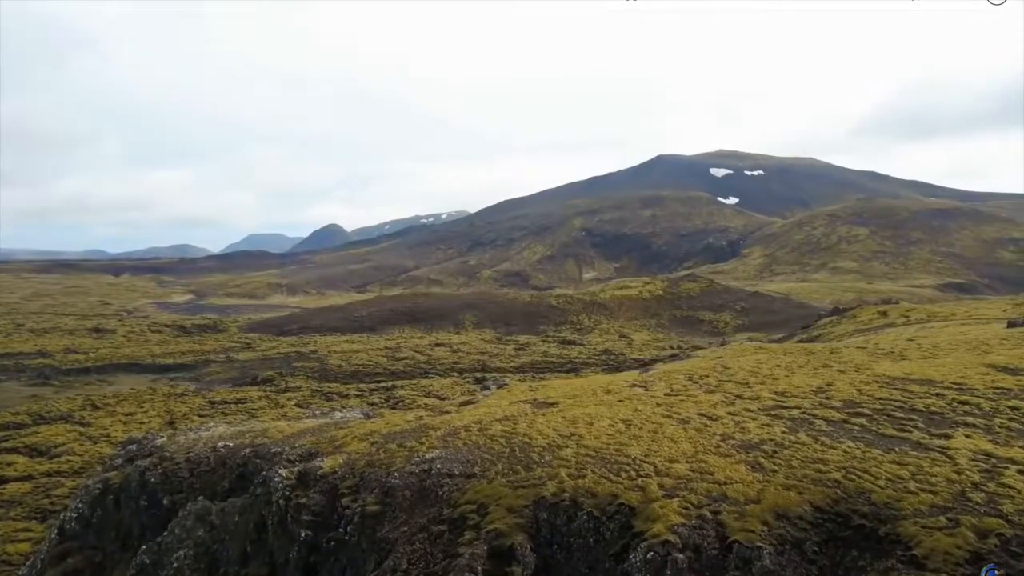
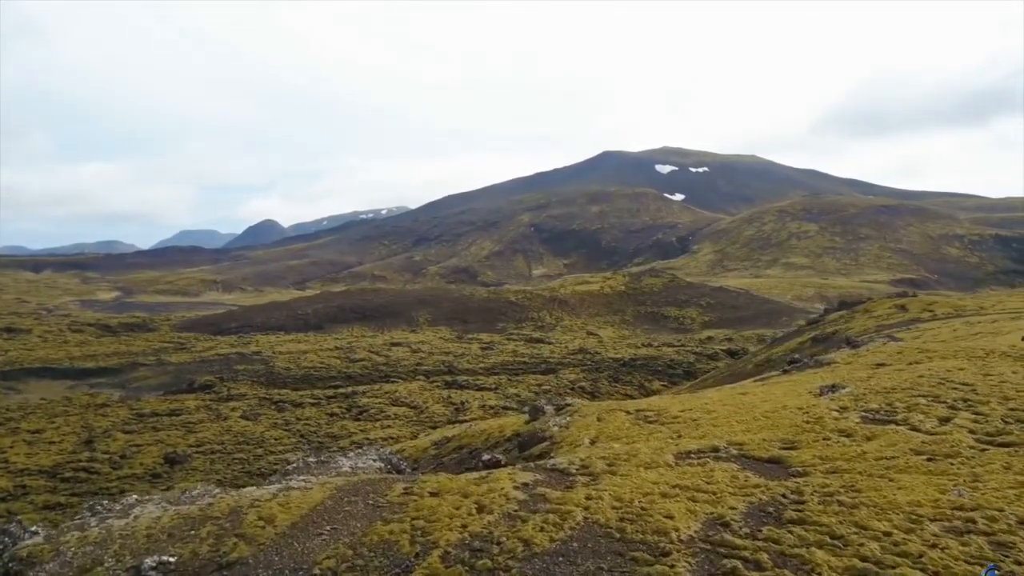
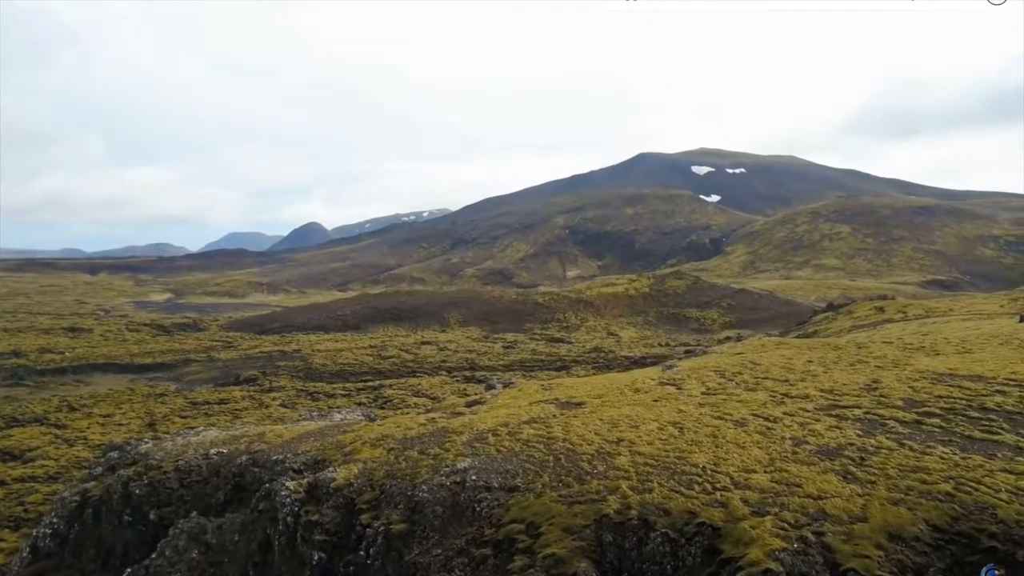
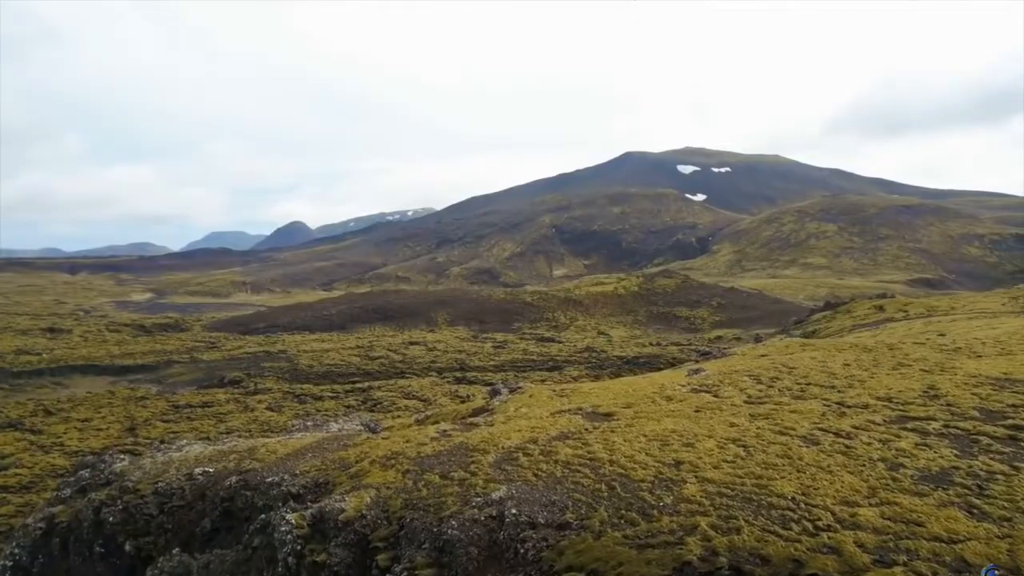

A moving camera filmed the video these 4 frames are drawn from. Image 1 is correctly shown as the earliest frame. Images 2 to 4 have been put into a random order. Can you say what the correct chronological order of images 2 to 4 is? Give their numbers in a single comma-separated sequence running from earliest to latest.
3, 4, 2
